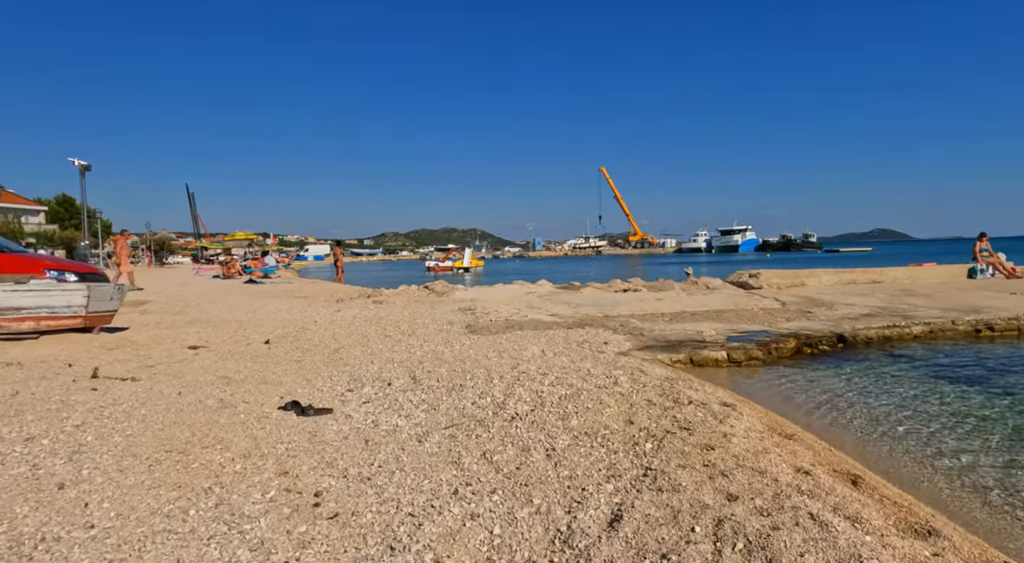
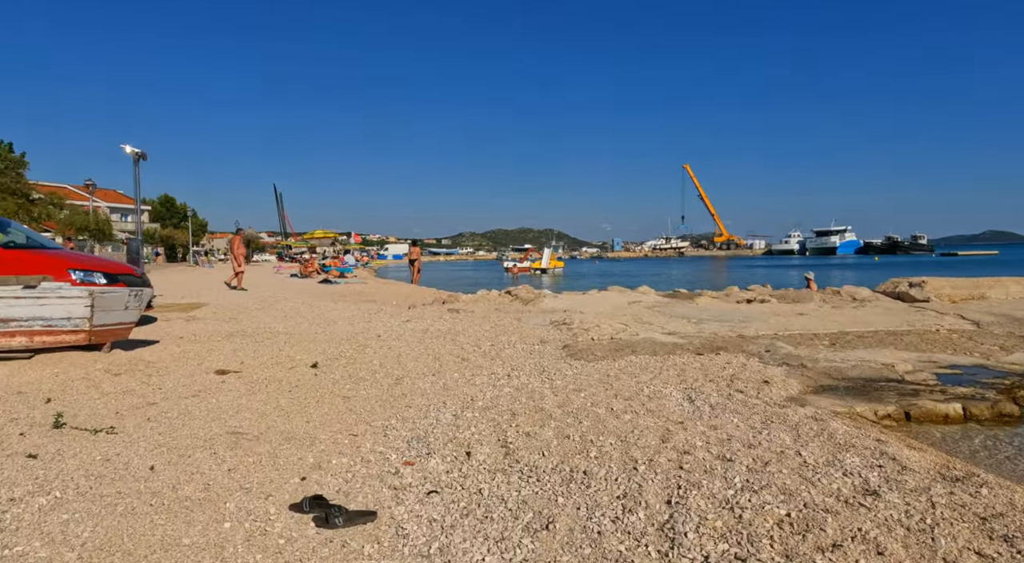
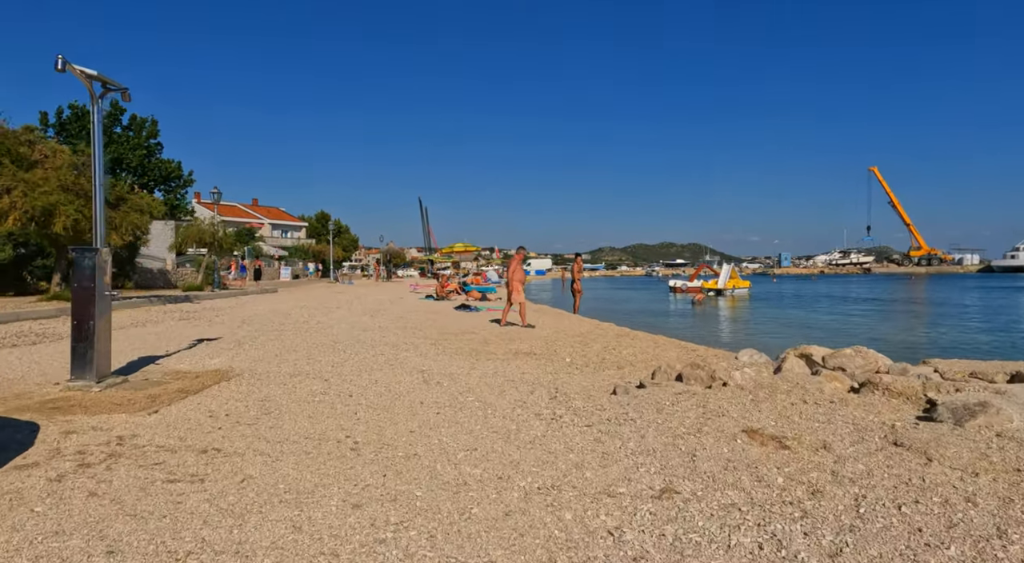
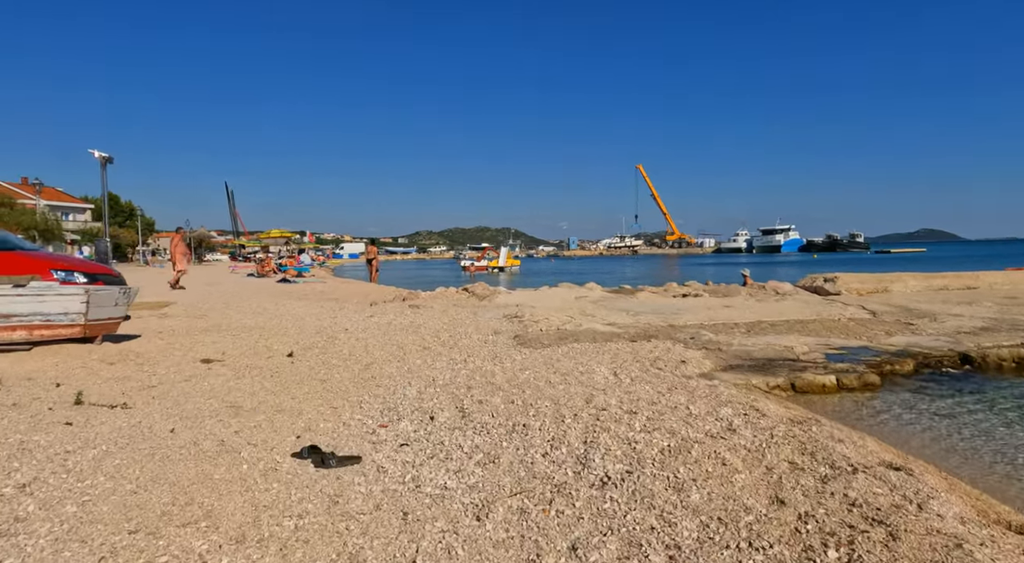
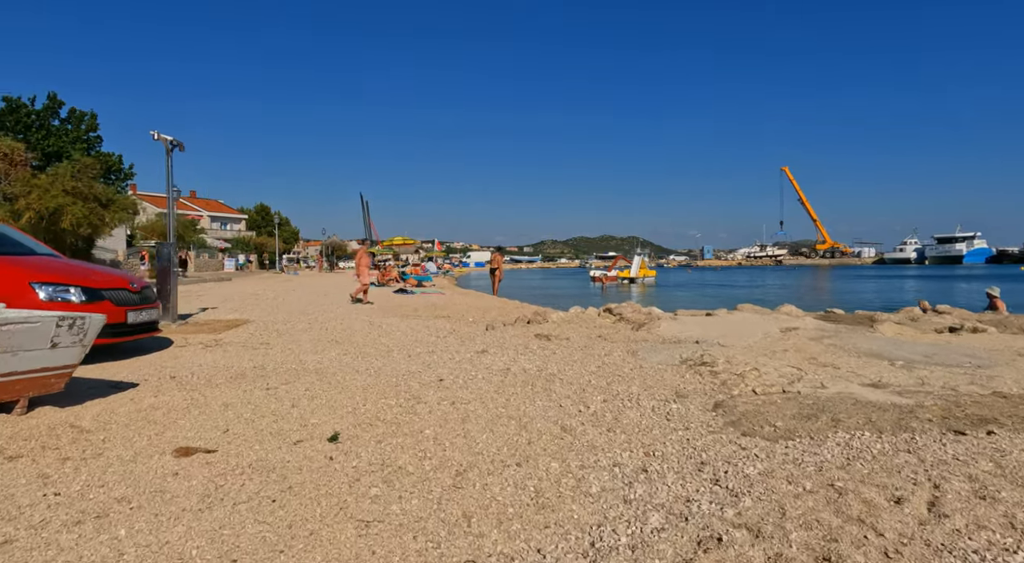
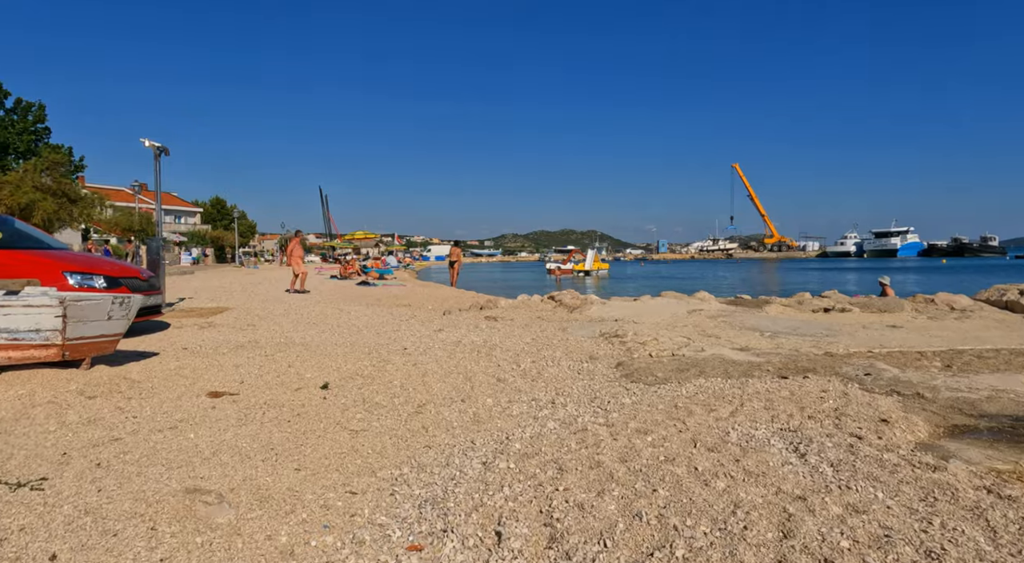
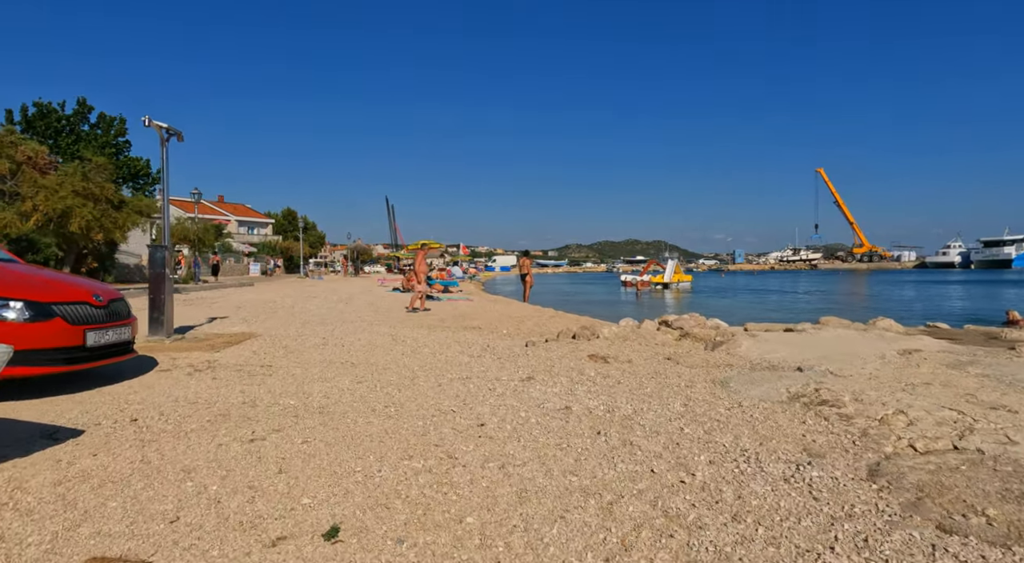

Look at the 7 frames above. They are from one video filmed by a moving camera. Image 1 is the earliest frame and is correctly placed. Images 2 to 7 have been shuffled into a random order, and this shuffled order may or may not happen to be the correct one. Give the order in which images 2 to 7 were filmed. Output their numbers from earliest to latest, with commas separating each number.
4, 2, 6, 5, 7, 3
